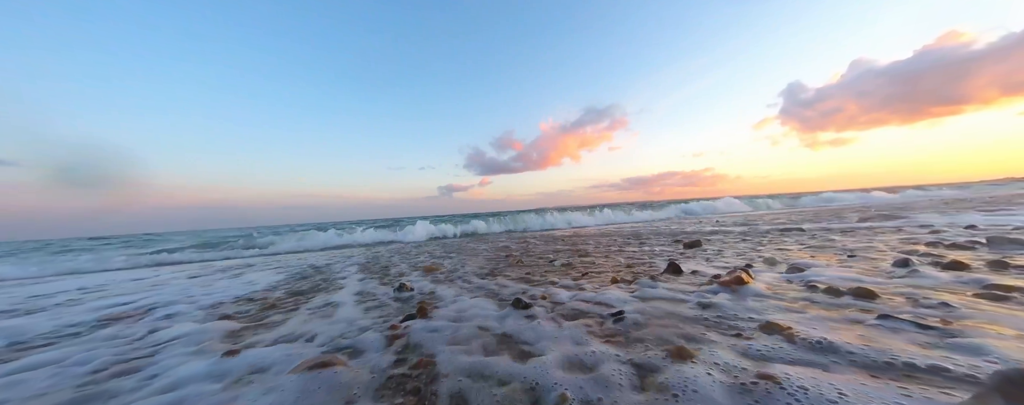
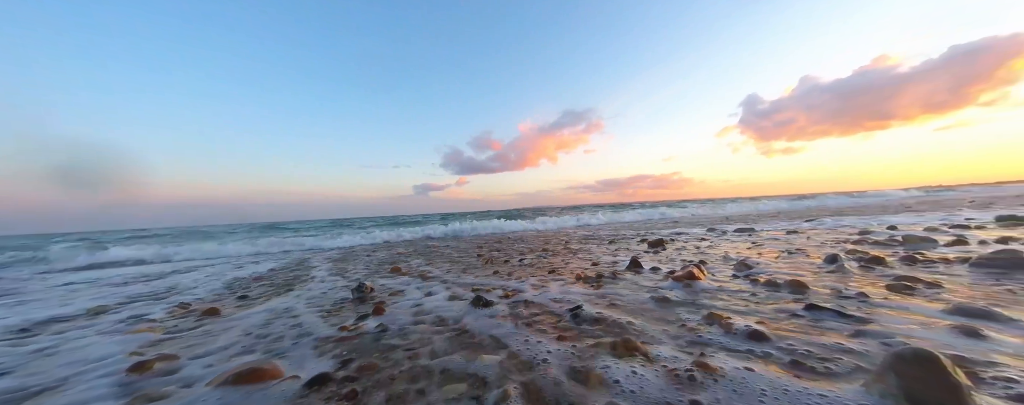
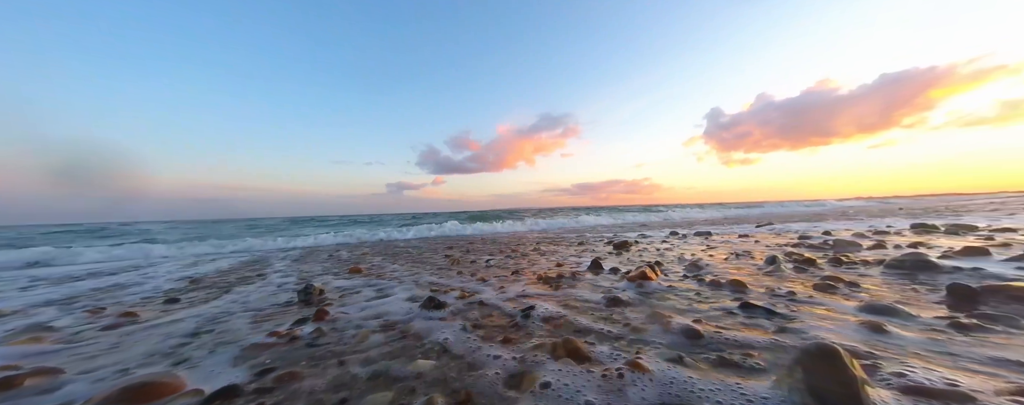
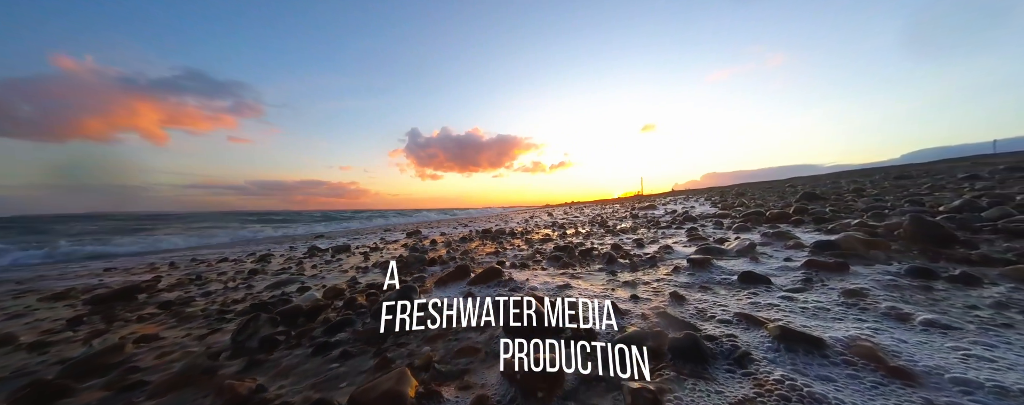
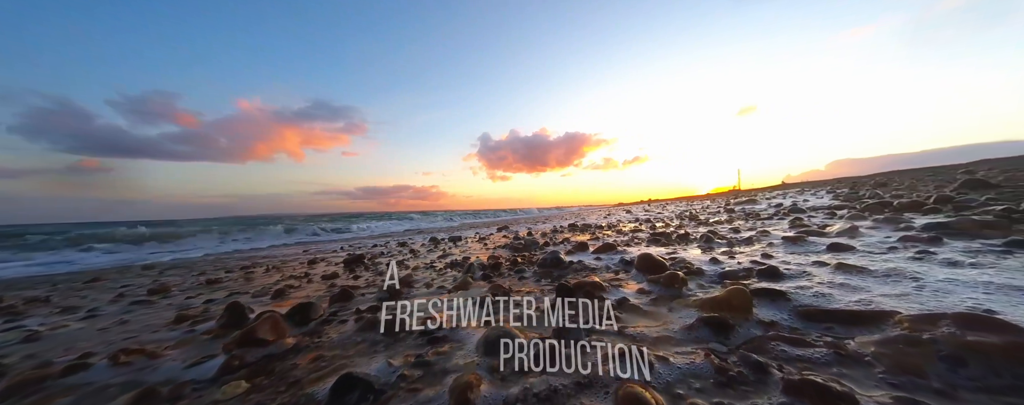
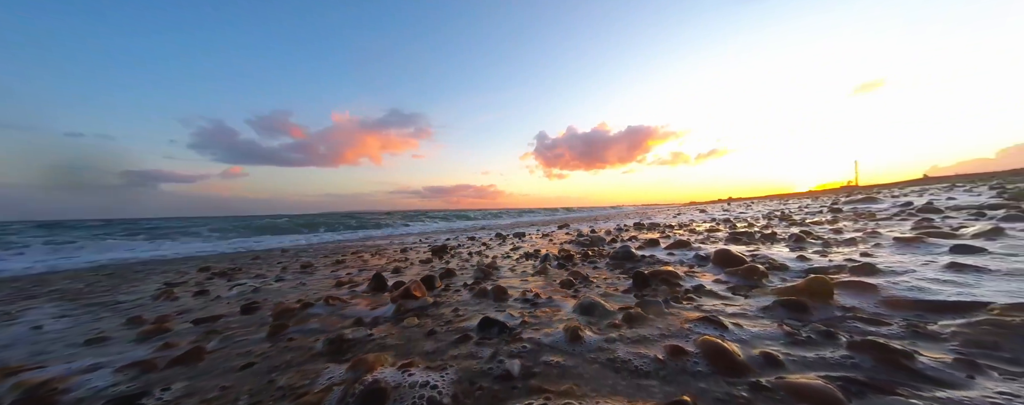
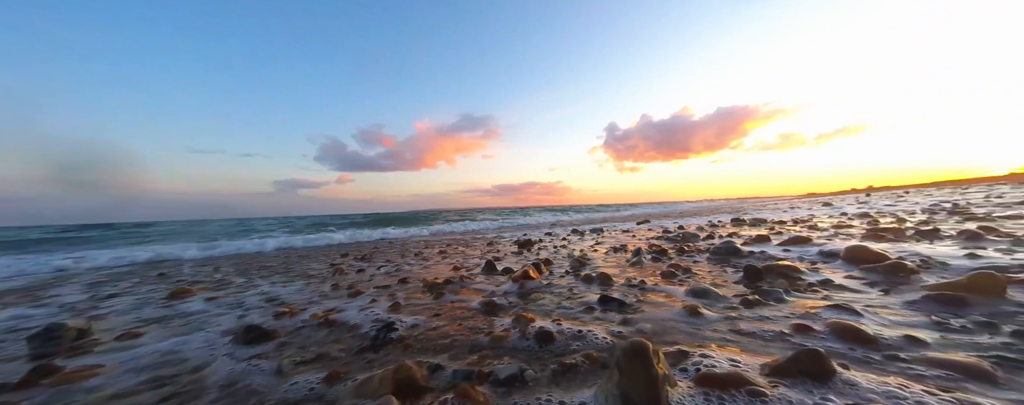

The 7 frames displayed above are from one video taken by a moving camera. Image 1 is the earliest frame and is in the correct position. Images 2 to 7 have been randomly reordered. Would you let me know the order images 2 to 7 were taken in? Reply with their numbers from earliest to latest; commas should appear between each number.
2, 3, 7, 6, 5, 4
